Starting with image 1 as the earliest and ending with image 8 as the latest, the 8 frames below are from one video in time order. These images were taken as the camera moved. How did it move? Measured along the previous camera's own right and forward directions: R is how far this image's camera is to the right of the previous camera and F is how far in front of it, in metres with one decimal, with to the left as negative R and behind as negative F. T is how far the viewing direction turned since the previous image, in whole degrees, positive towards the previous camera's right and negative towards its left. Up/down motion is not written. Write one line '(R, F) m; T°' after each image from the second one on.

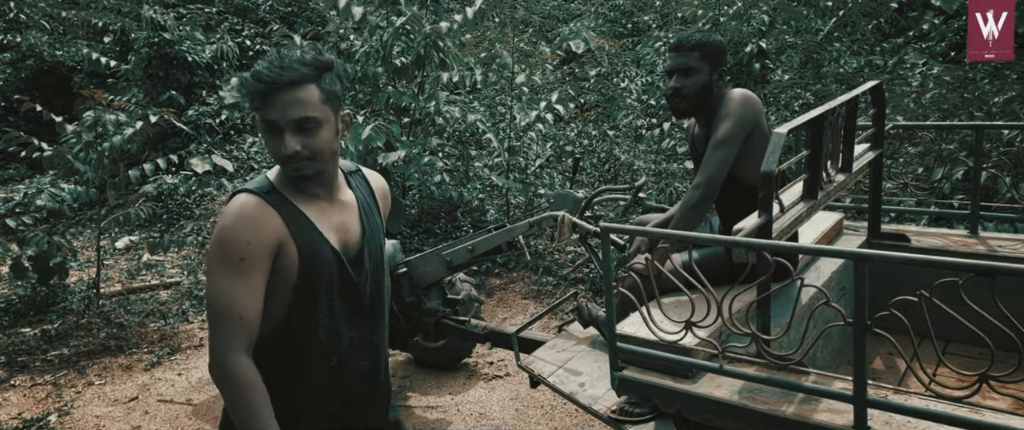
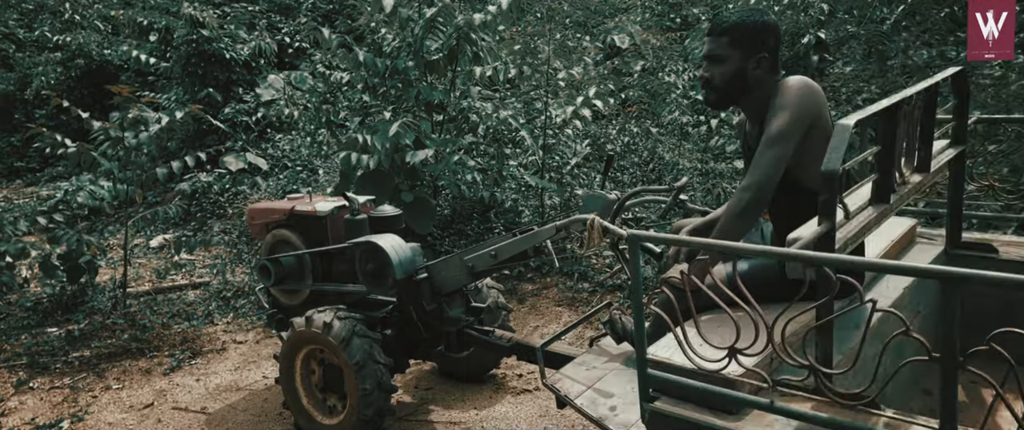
(+0.1, +0.3) m; -4°
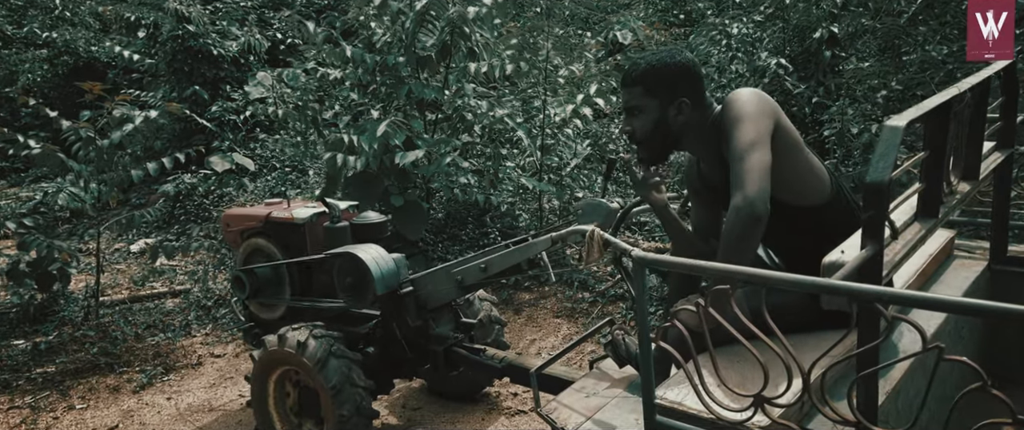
(0.0, +0.4) m; 0°
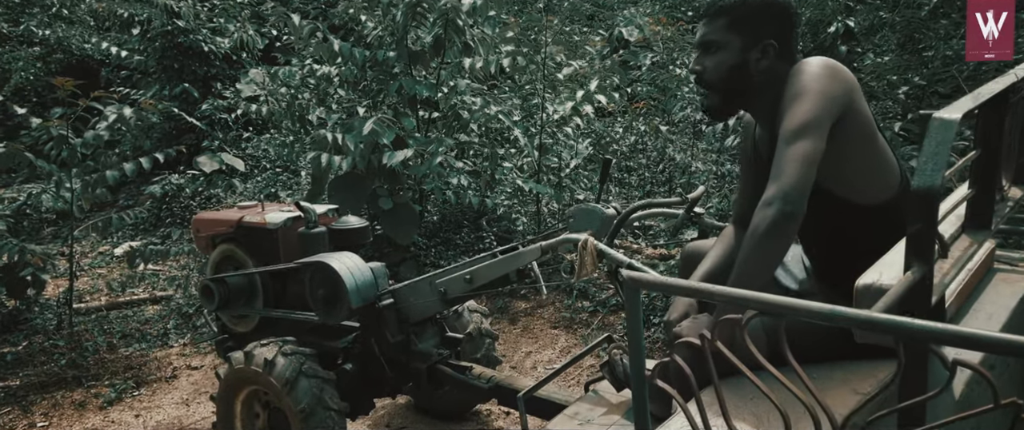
(+0.1, +0.3) m; -1°
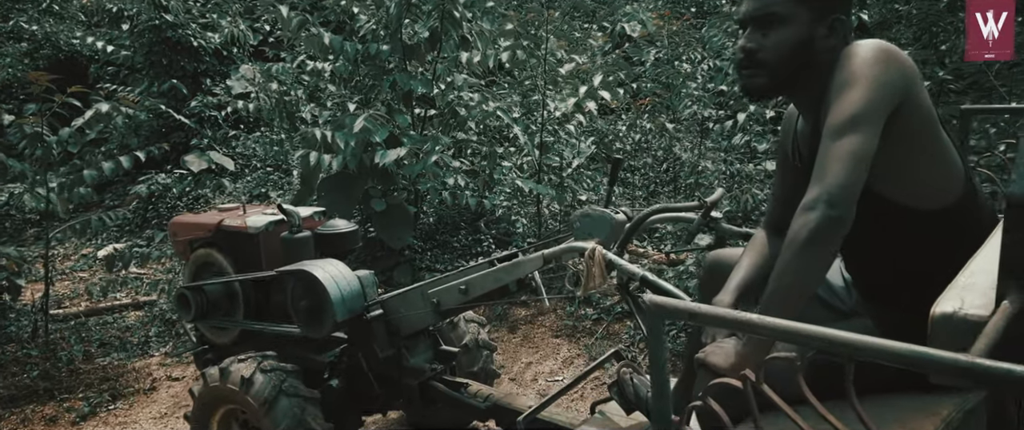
(0.0, +0.3) m; 0°
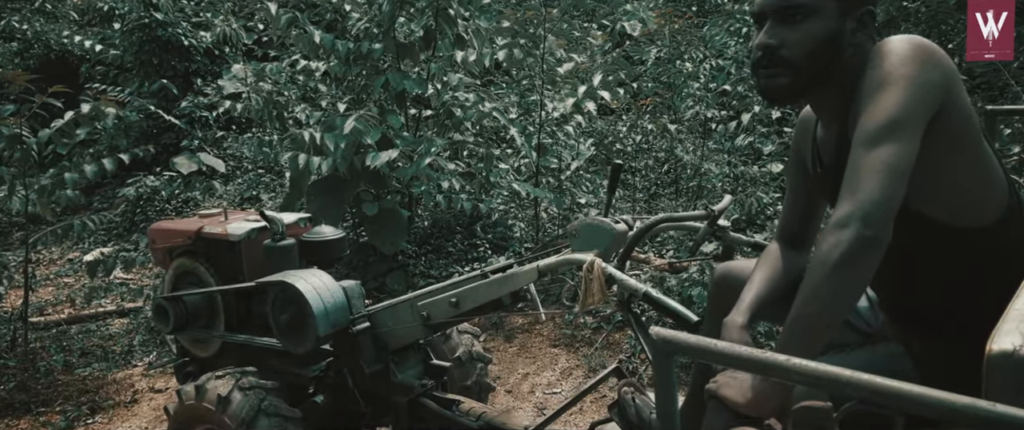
(0.0, +0.2) m; 0°
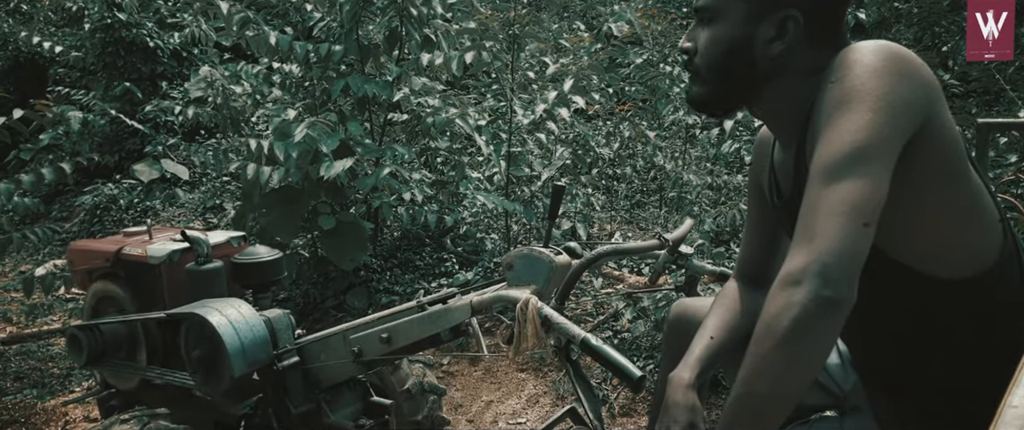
(+0.2, +0.3) m; 0°
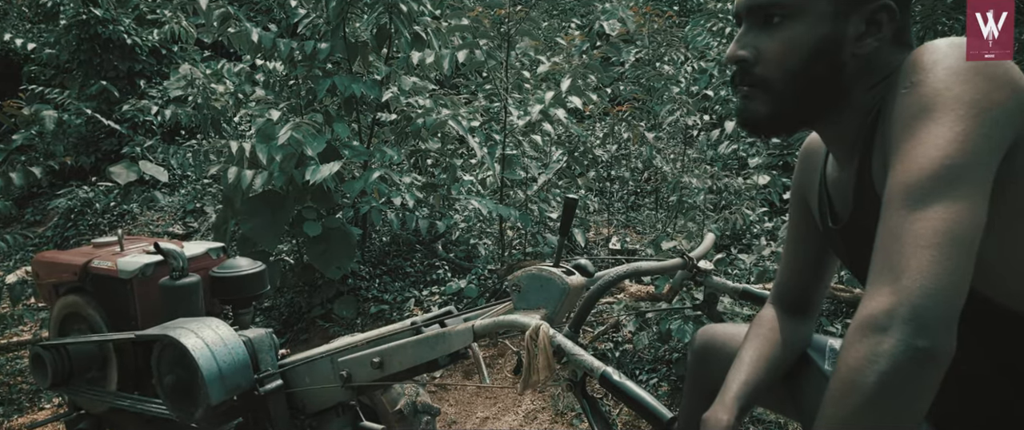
(-0.1, +0.2) m; +1°
